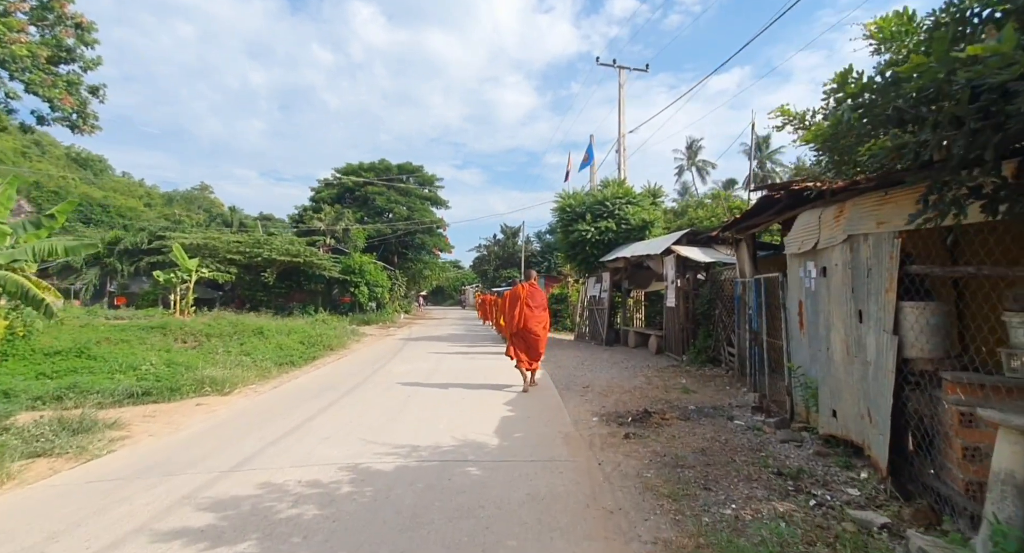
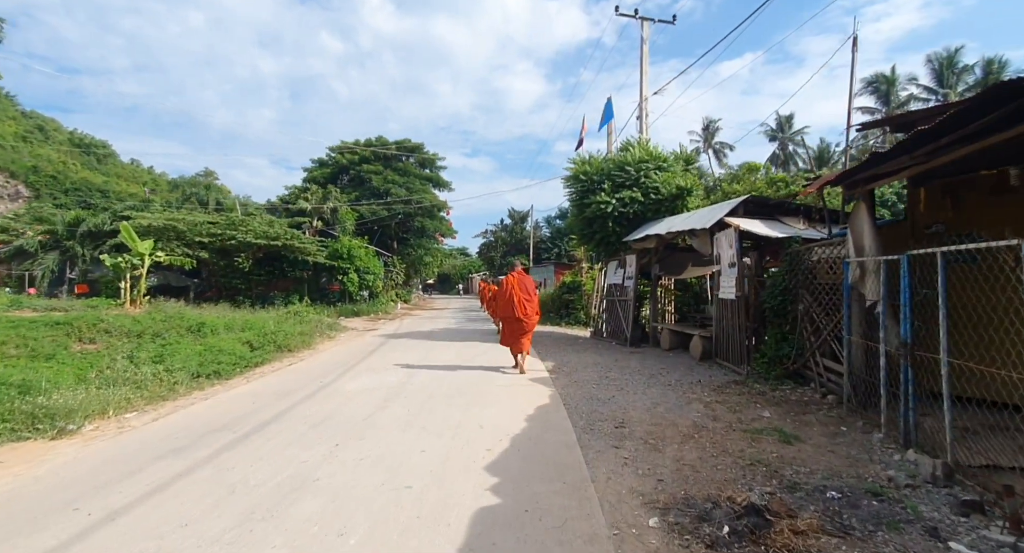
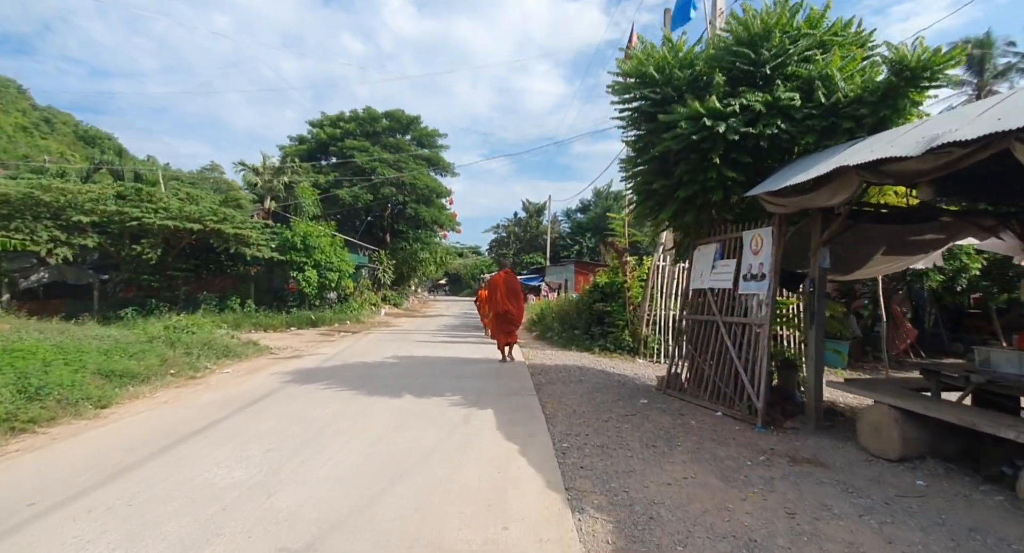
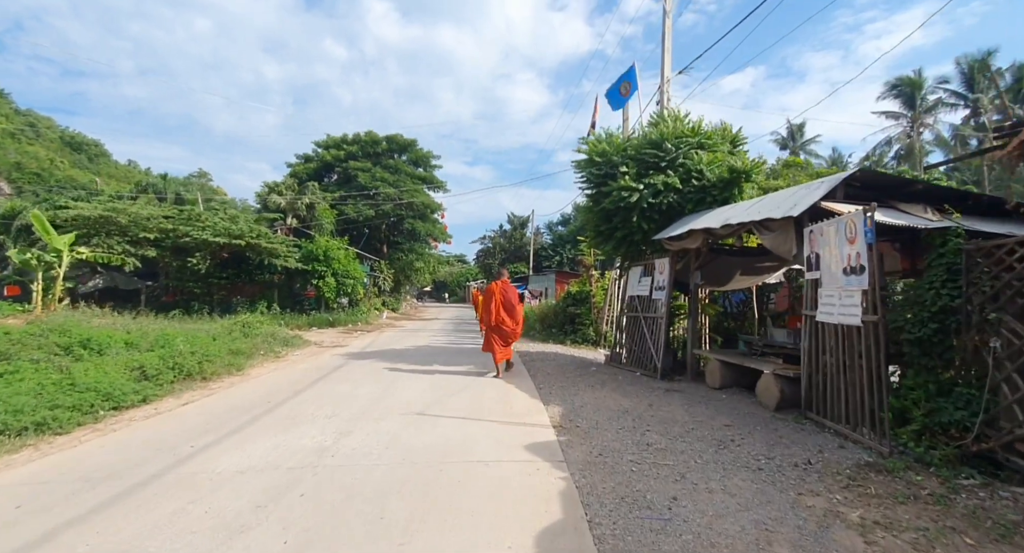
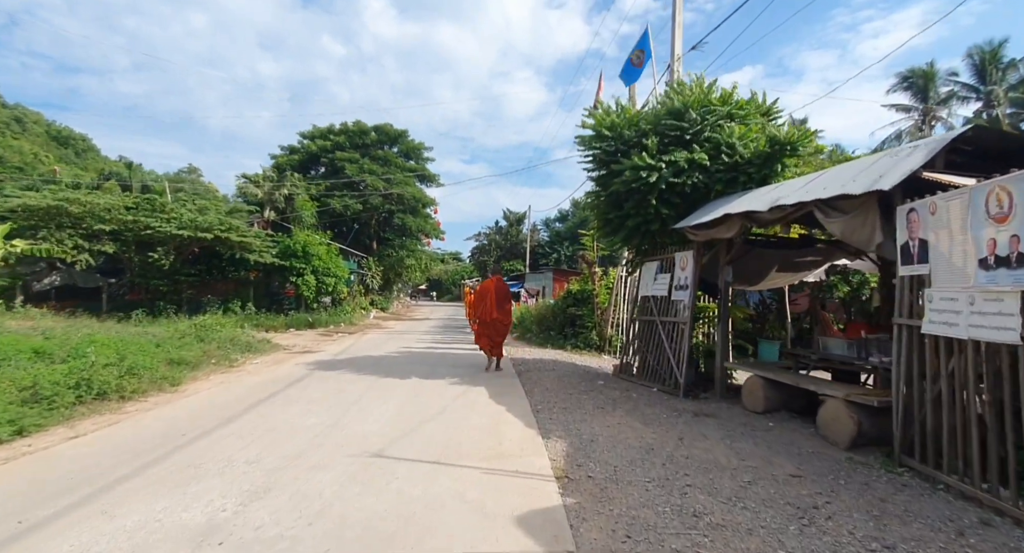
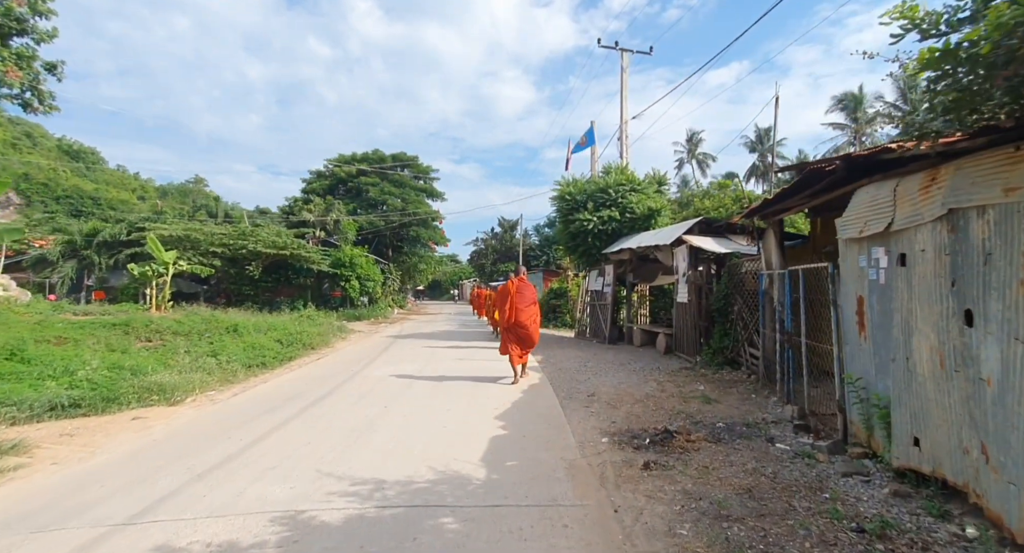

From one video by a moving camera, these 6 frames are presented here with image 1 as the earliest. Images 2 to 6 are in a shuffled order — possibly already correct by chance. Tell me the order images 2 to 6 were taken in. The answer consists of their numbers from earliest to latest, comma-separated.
6, 2, 4, 5, 3
